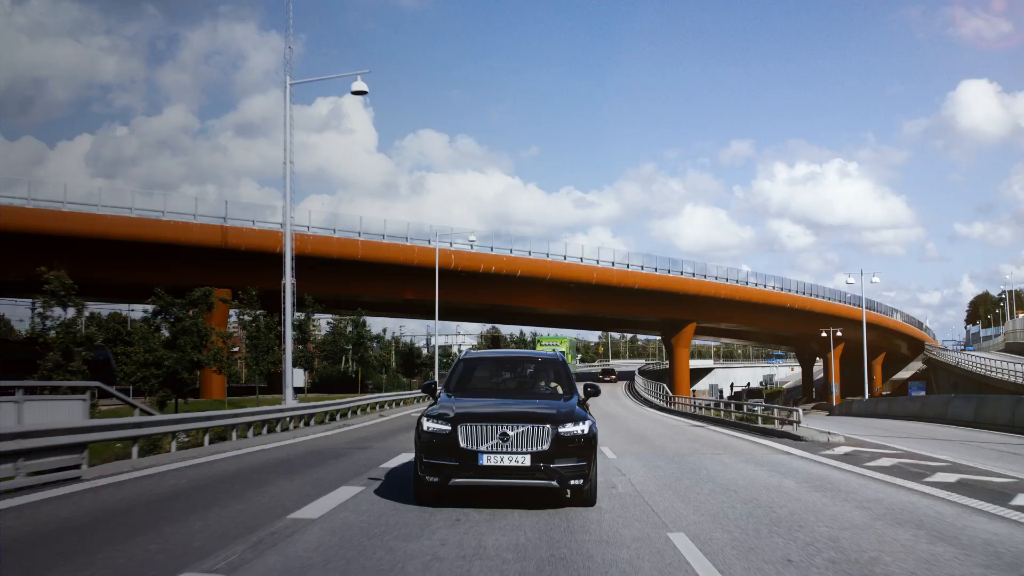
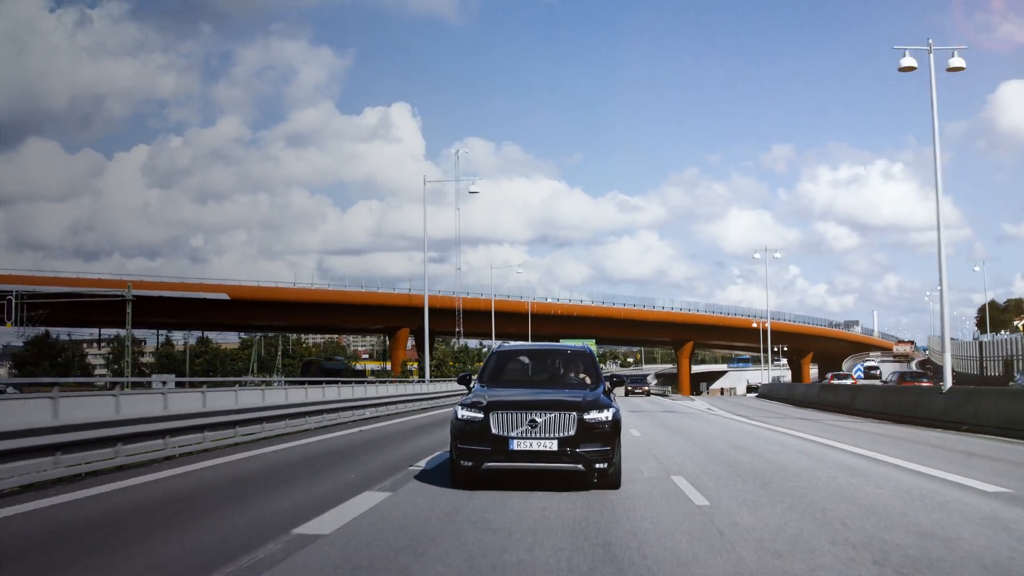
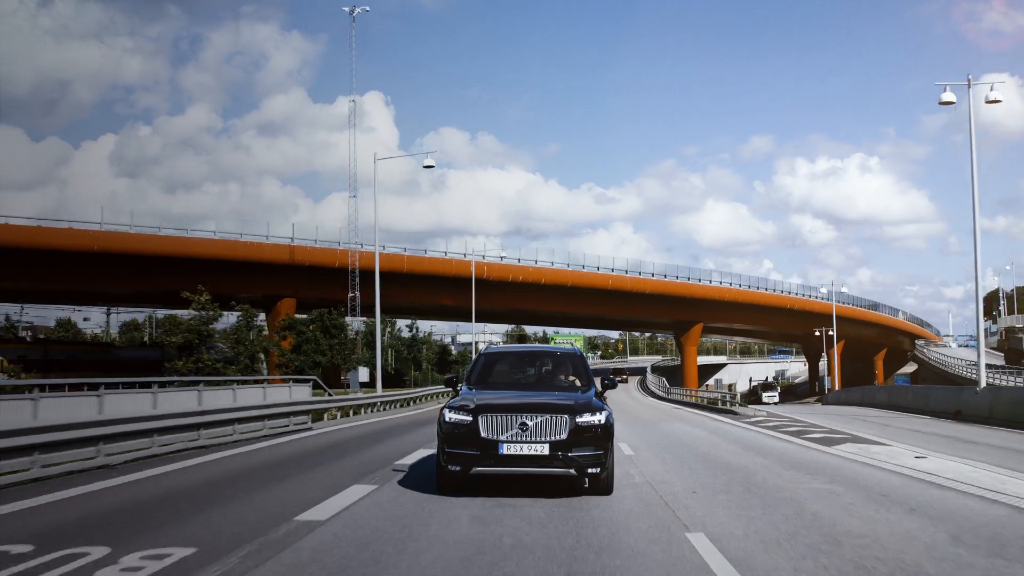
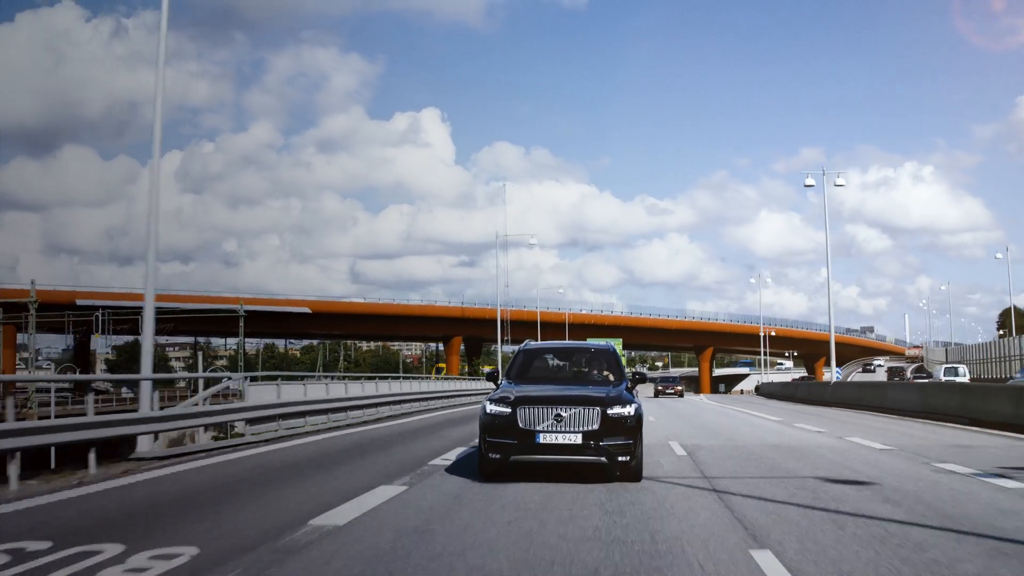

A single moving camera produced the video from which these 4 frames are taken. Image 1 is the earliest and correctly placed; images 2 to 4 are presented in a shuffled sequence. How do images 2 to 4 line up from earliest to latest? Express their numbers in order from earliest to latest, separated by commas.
3, 2, 4
